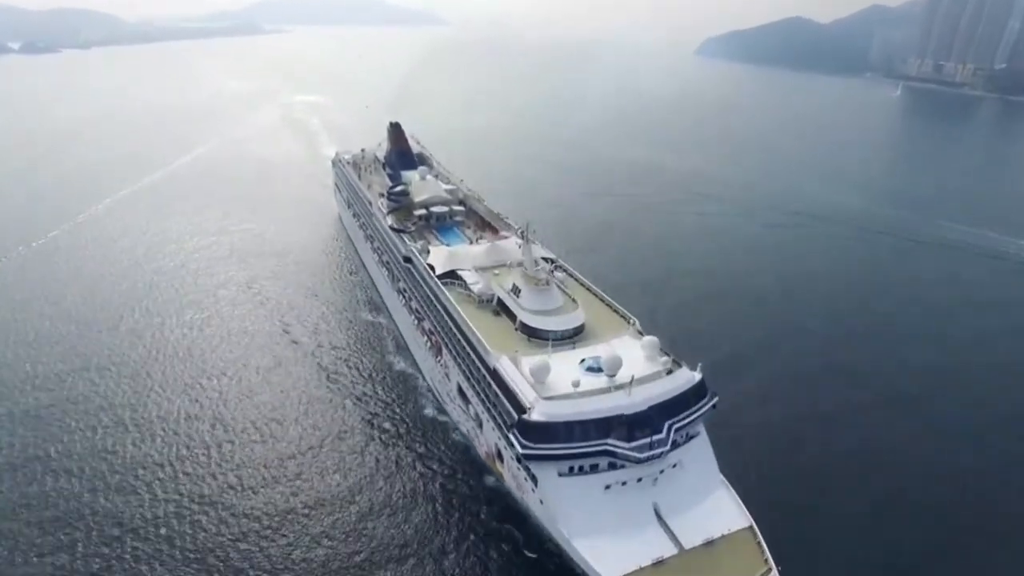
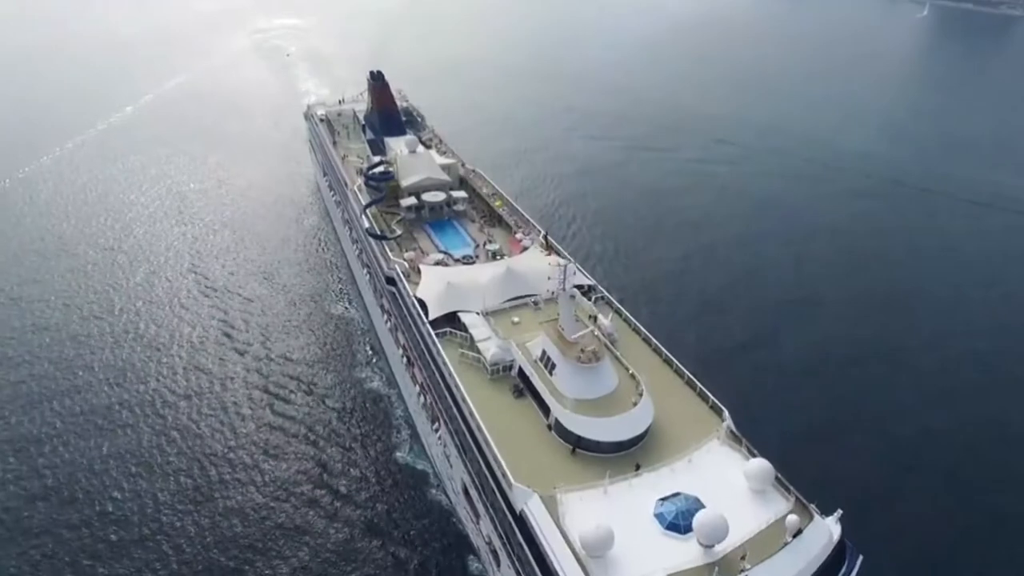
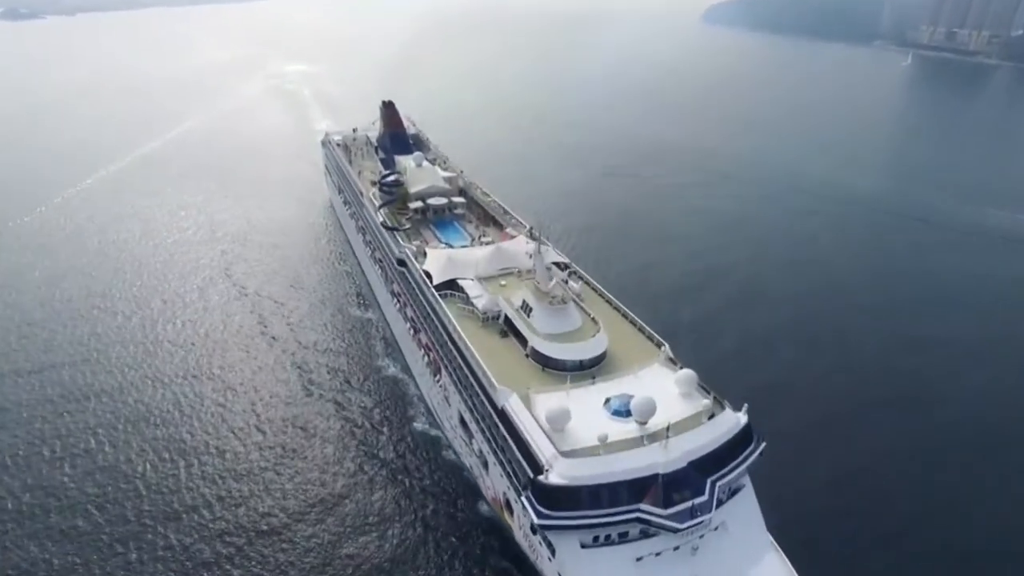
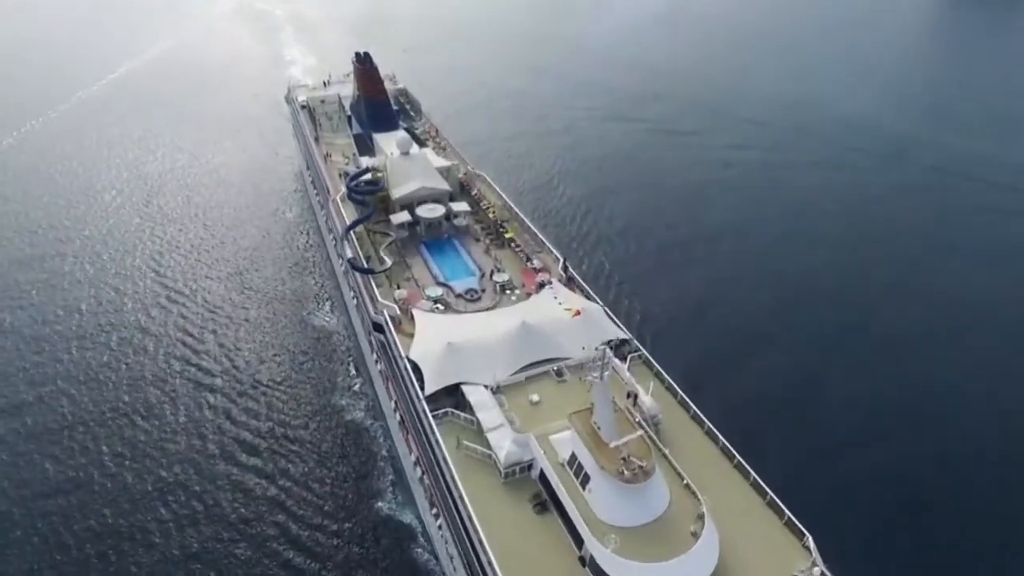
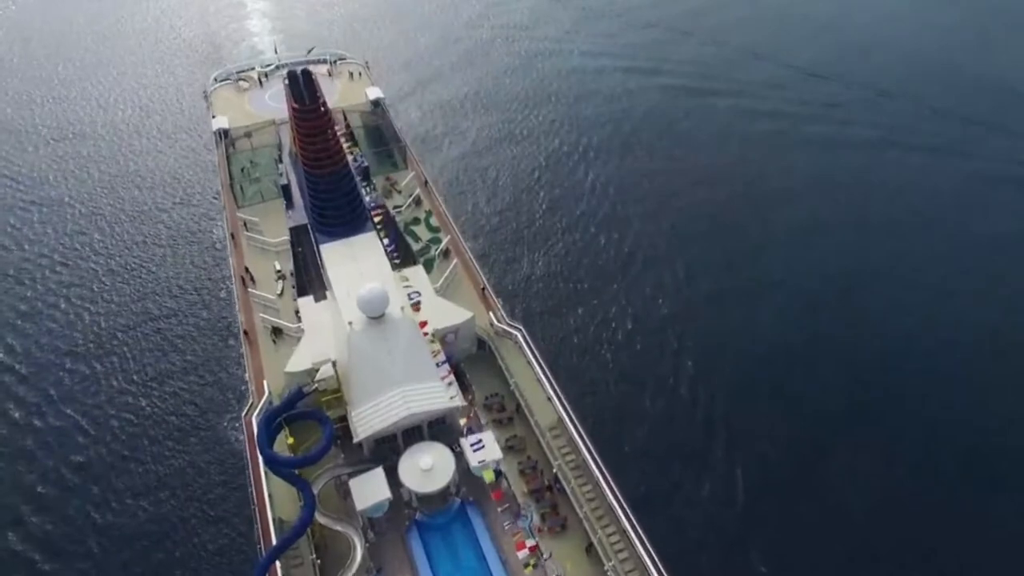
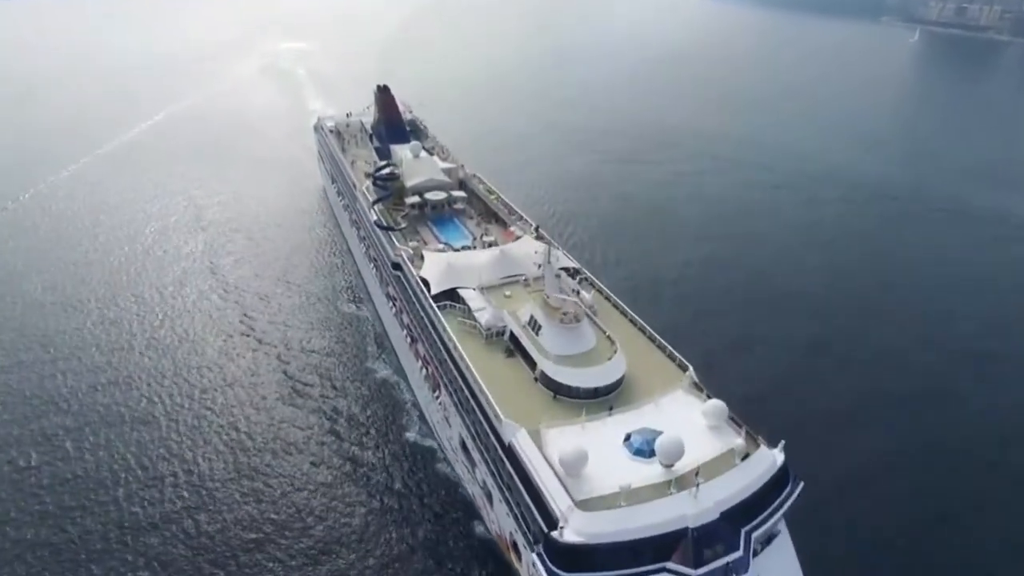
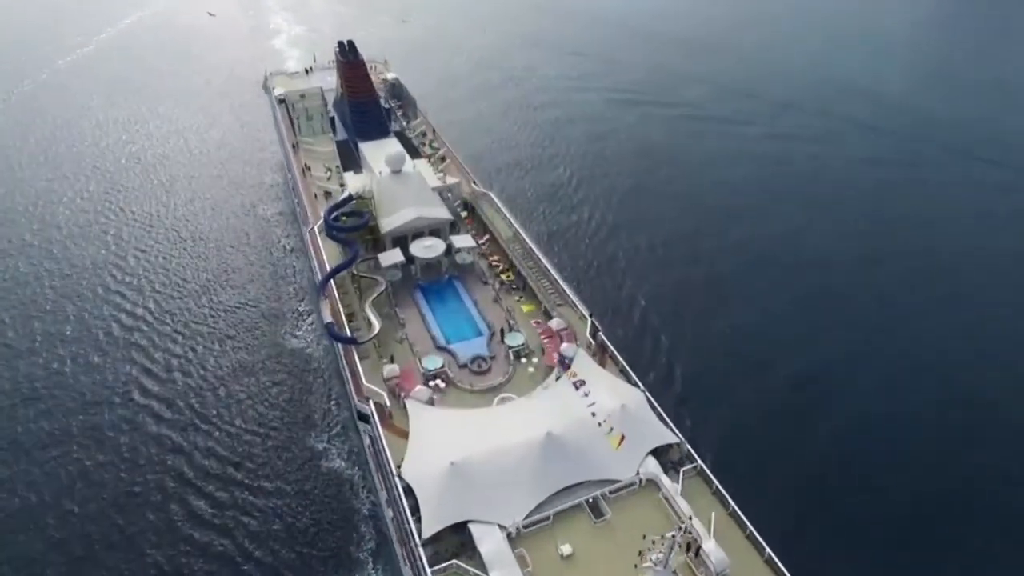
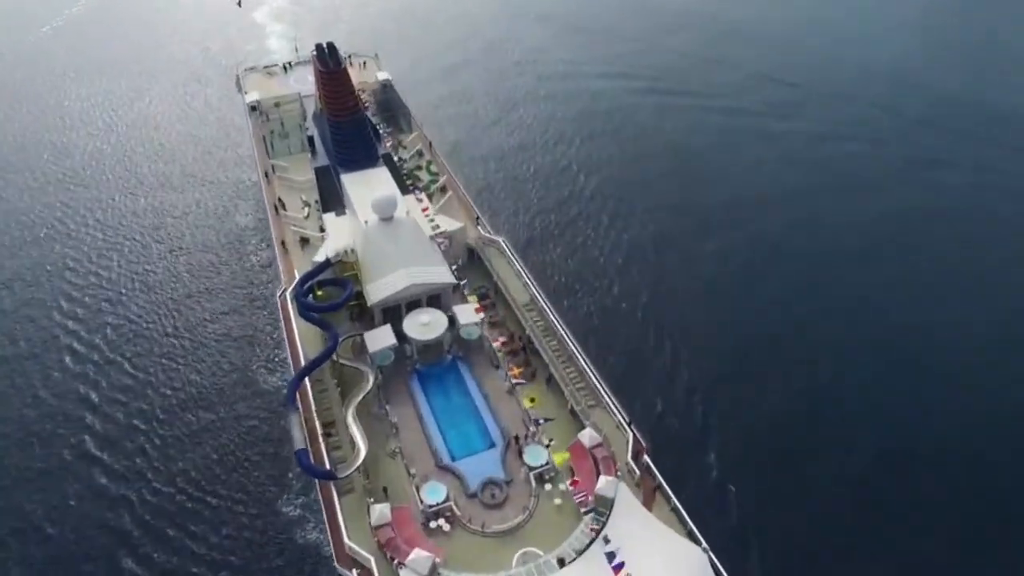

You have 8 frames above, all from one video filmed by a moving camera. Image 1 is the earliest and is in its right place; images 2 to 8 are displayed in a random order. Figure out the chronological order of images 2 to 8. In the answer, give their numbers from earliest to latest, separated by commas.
3, 6, 2, 4, 7, 8, 5
